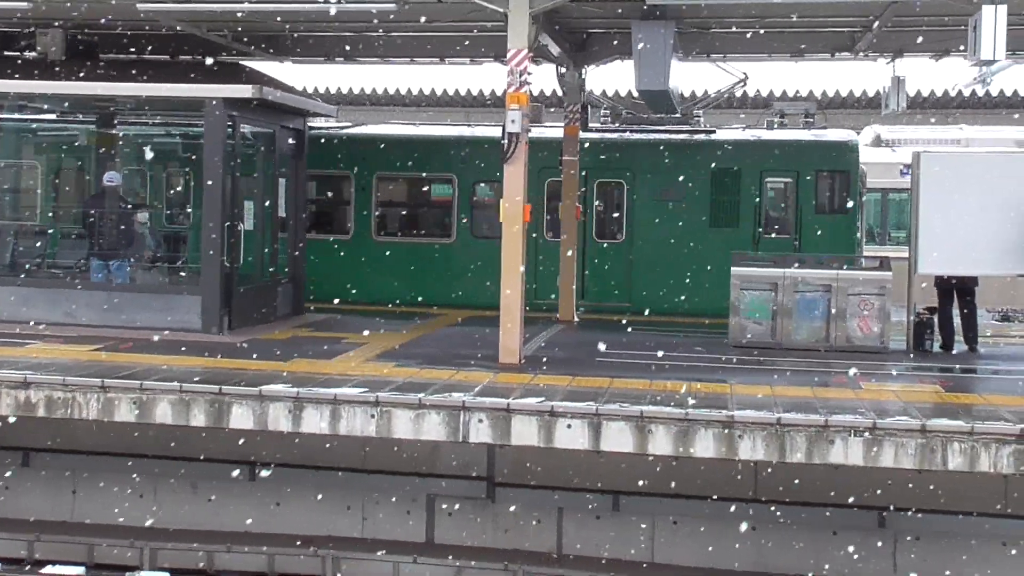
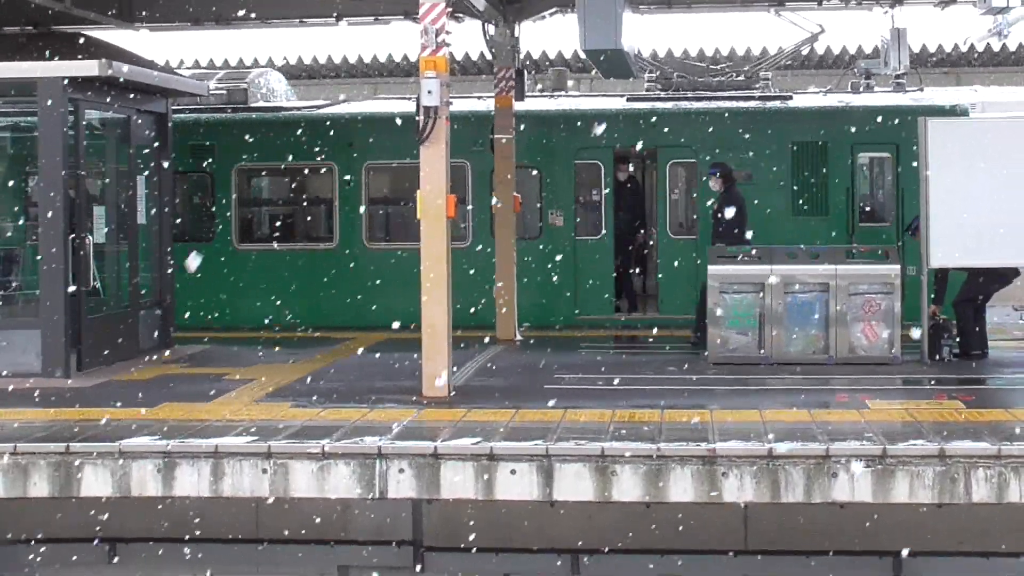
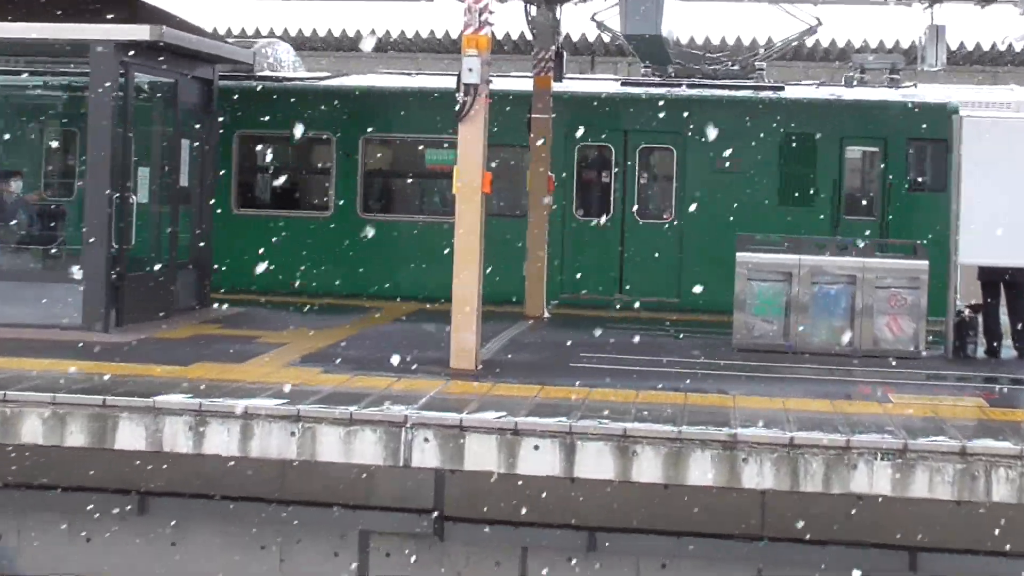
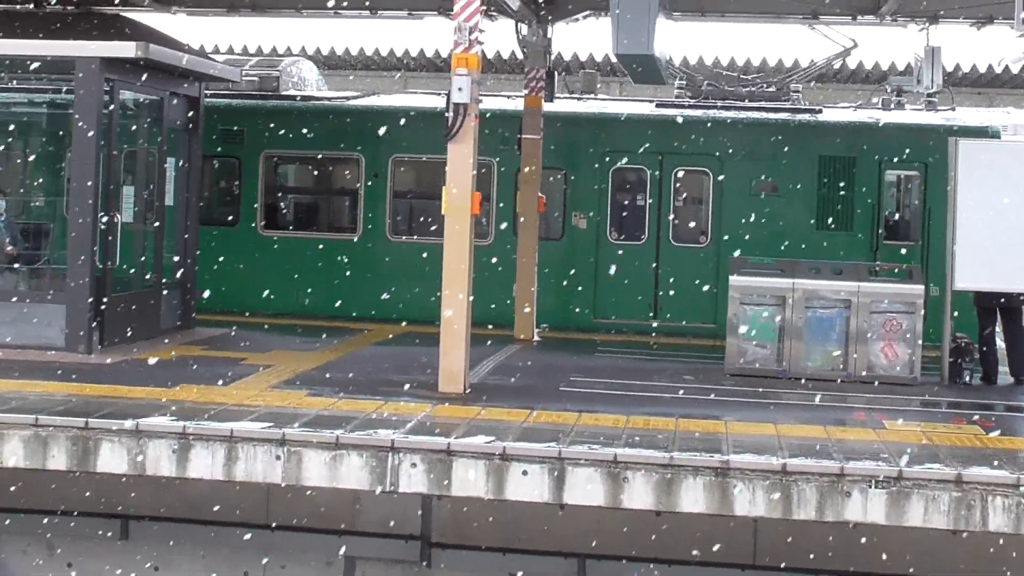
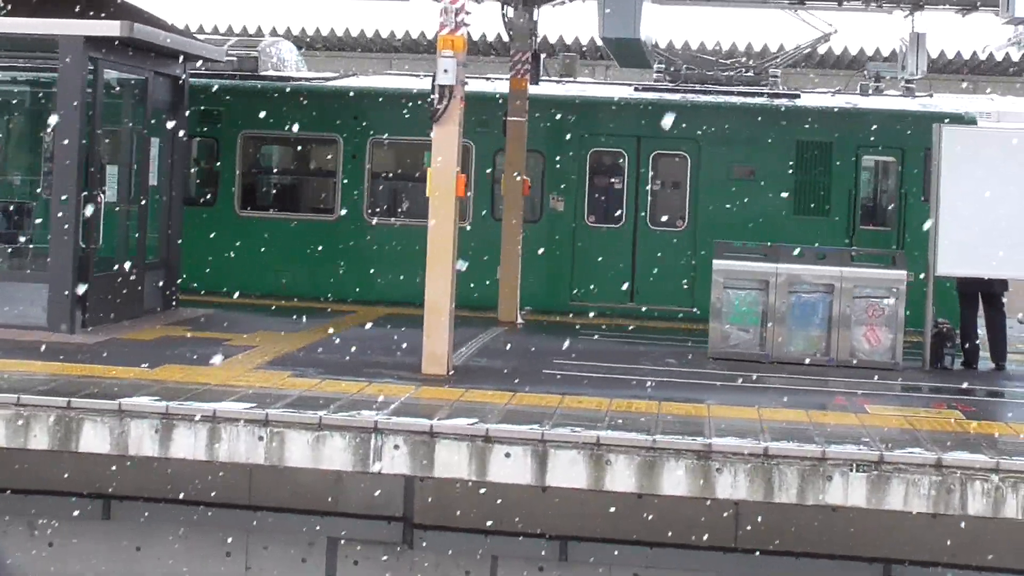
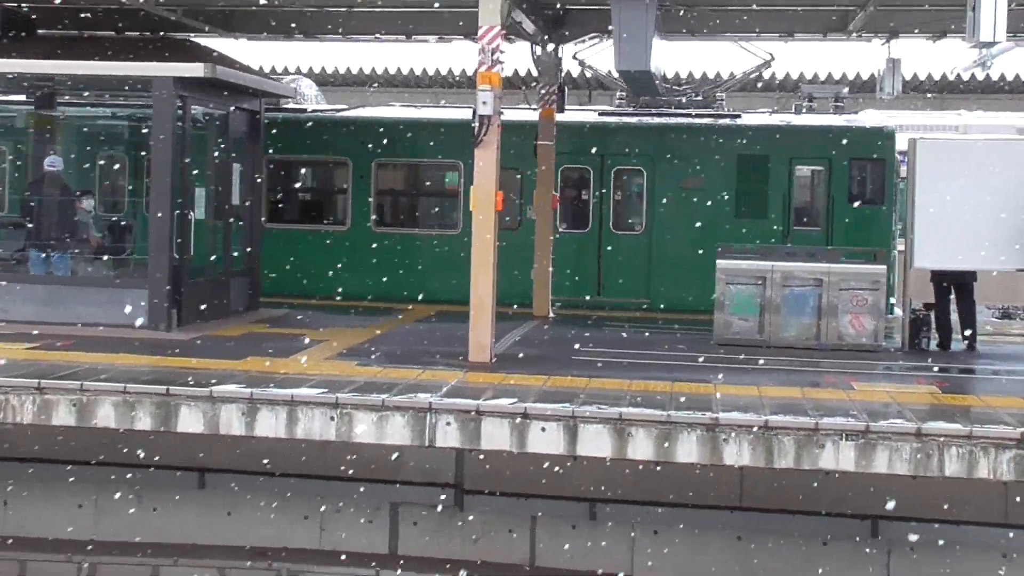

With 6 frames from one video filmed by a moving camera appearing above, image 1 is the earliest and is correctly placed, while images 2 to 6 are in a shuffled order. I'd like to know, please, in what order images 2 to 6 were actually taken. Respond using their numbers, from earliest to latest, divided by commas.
6, 3, 5, 4, 2
